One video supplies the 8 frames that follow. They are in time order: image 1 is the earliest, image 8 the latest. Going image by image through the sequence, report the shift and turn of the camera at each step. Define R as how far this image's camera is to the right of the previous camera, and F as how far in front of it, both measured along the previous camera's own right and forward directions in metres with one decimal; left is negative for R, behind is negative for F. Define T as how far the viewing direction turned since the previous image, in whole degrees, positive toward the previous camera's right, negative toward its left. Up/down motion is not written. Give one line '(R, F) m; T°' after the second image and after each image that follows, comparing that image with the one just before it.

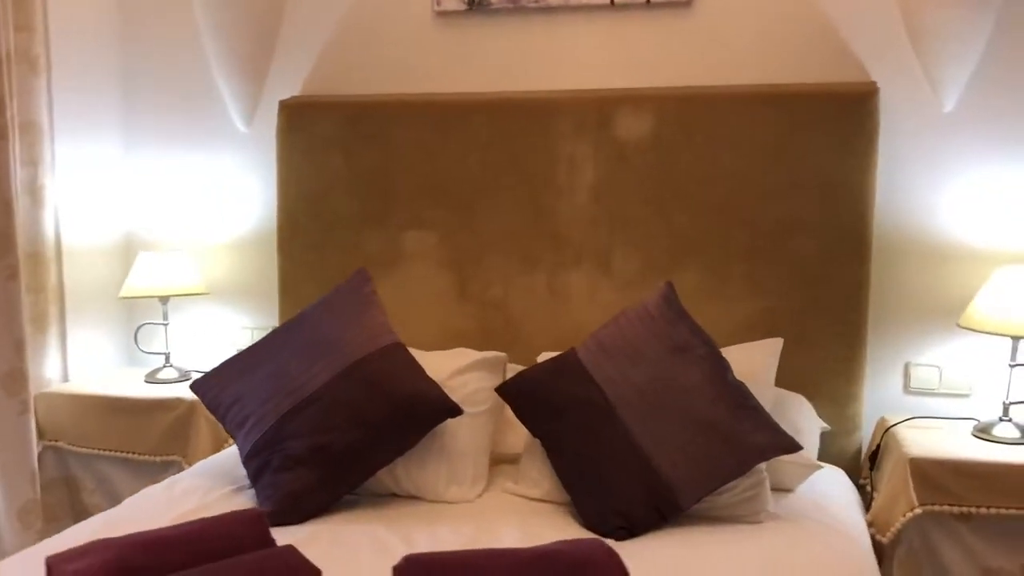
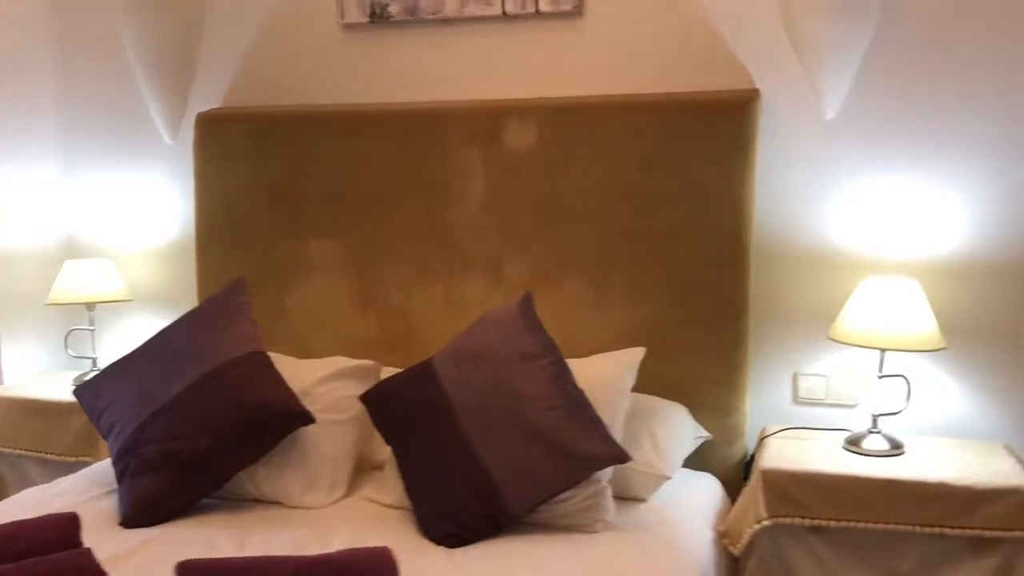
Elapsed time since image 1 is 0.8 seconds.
(+0.4, 0.0) m; -3°
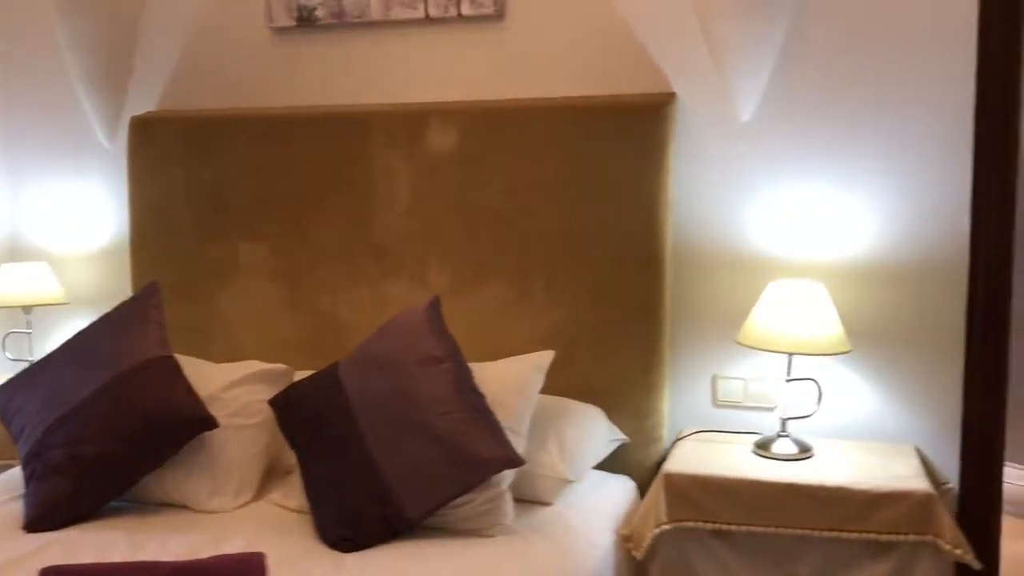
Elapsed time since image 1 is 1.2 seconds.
(+0.2, 0.0) m; 0°
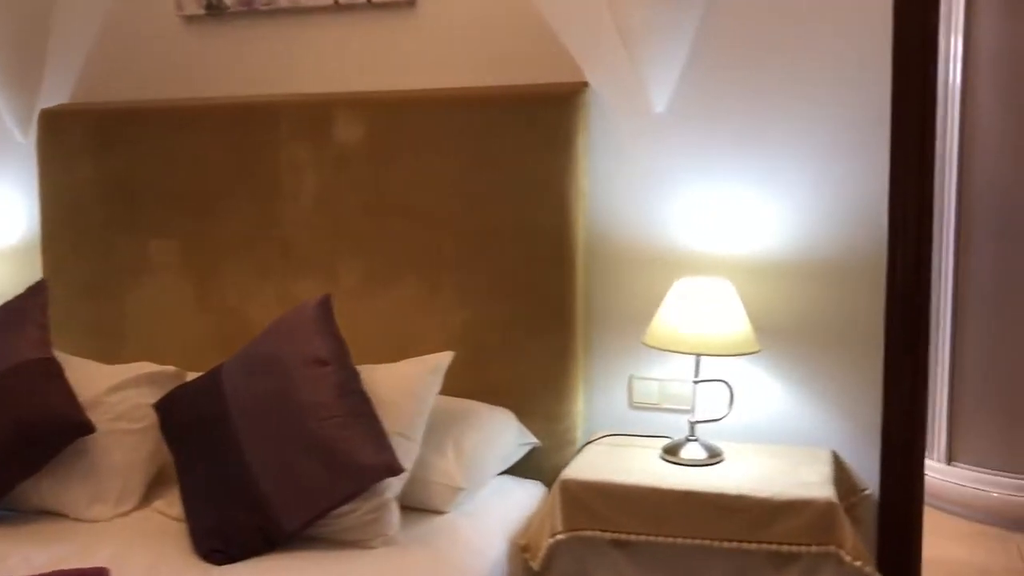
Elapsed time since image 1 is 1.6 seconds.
(+0.2, +0.1) m; 0°
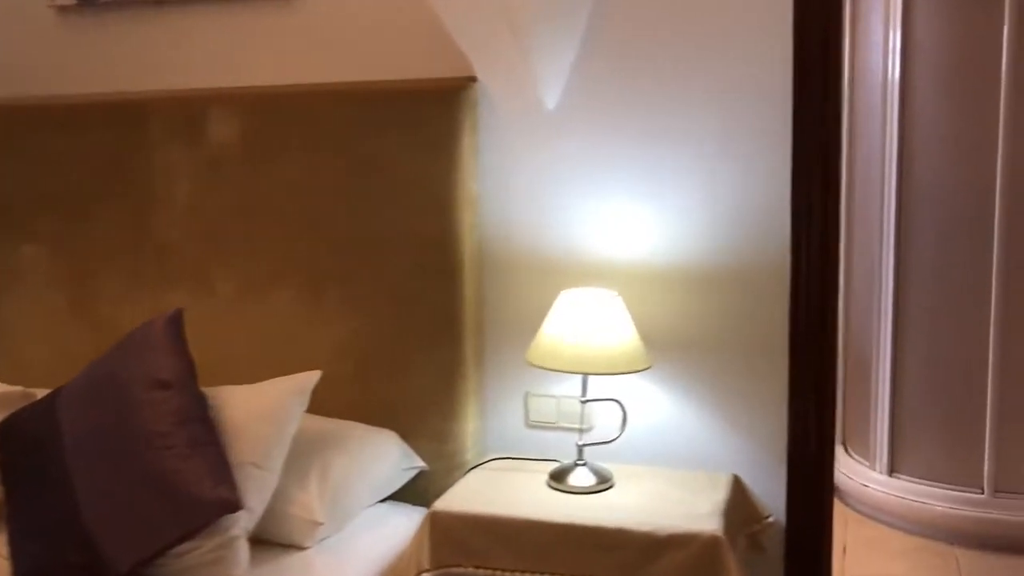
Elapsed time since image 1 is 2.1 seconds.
(+0.2, +0.2) m; +1°
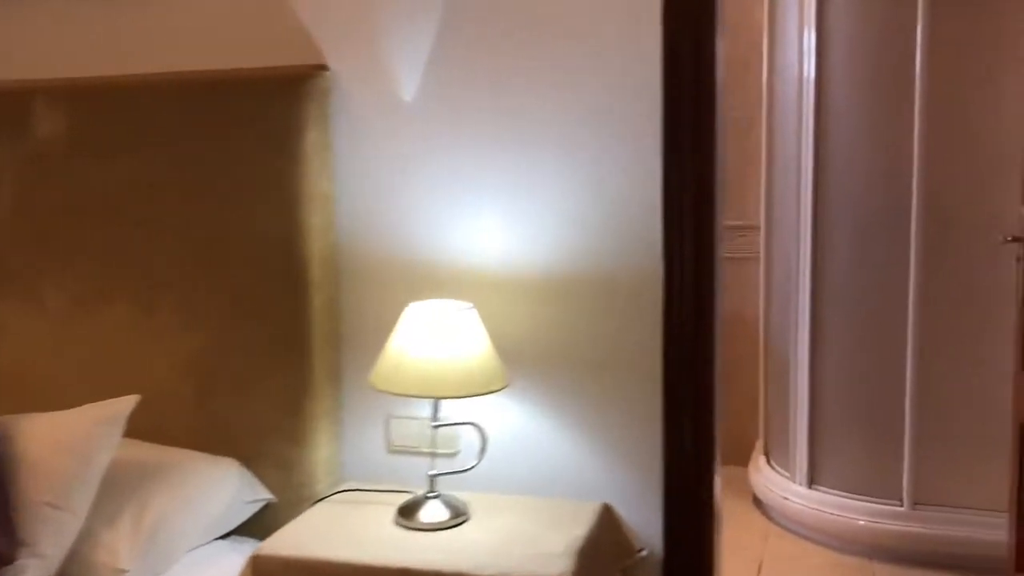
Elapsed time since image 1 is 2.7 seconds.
(+0.2, +0.2) m; +2°
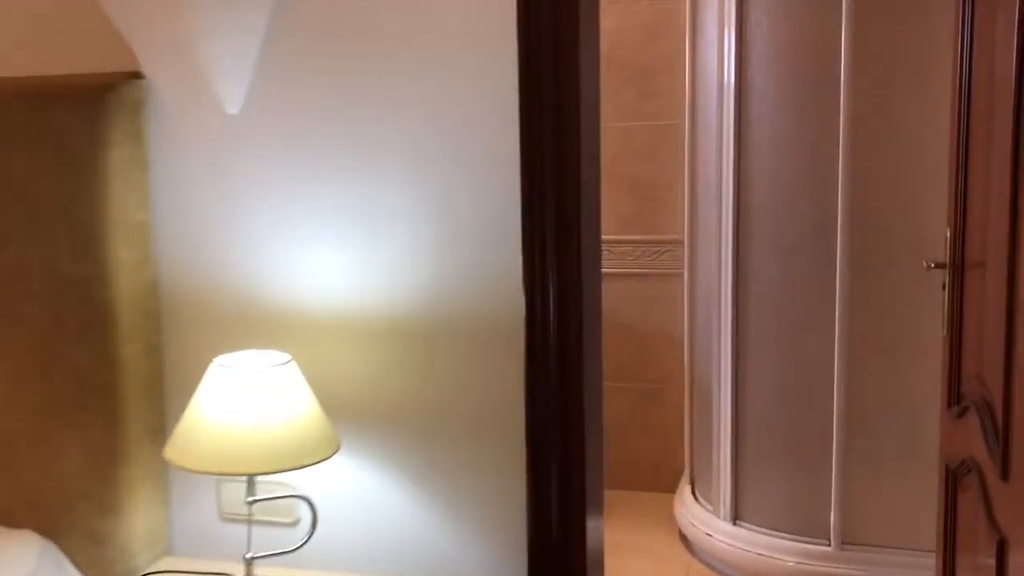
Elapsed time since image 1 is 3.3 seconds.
(+0.2, +0.2) m; +2°
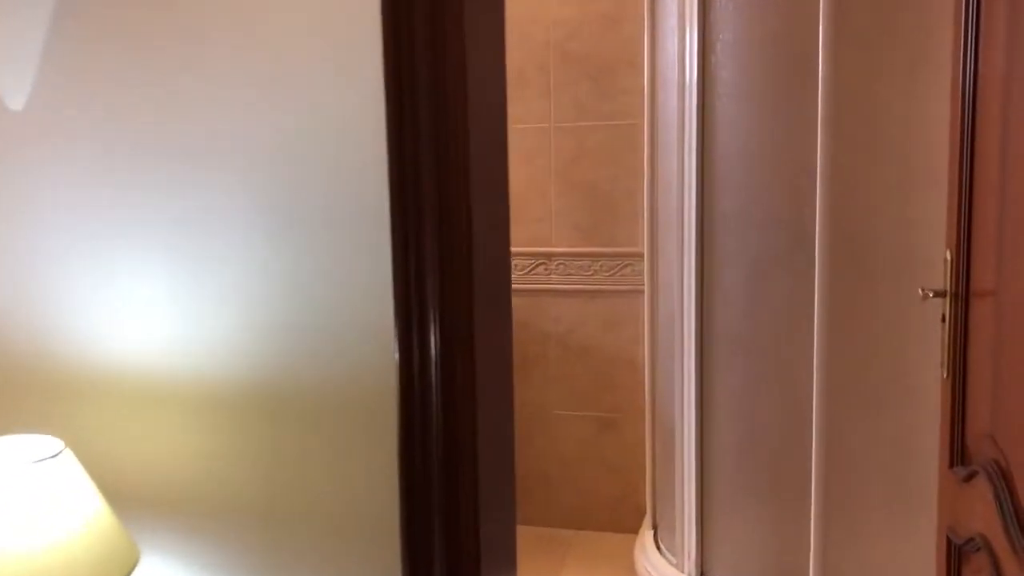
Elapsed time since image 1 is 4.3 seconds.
(+0.1, +0.4) m; +1°
